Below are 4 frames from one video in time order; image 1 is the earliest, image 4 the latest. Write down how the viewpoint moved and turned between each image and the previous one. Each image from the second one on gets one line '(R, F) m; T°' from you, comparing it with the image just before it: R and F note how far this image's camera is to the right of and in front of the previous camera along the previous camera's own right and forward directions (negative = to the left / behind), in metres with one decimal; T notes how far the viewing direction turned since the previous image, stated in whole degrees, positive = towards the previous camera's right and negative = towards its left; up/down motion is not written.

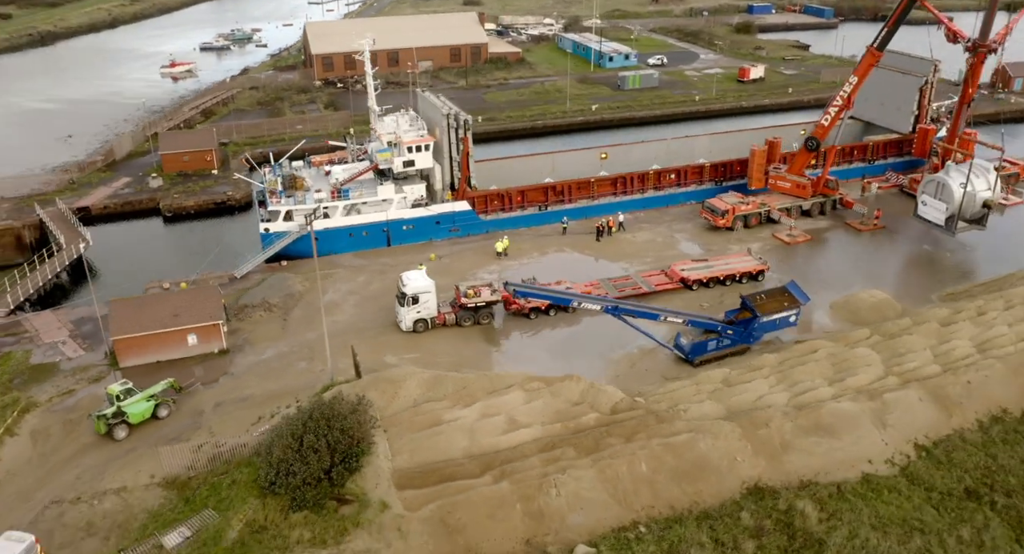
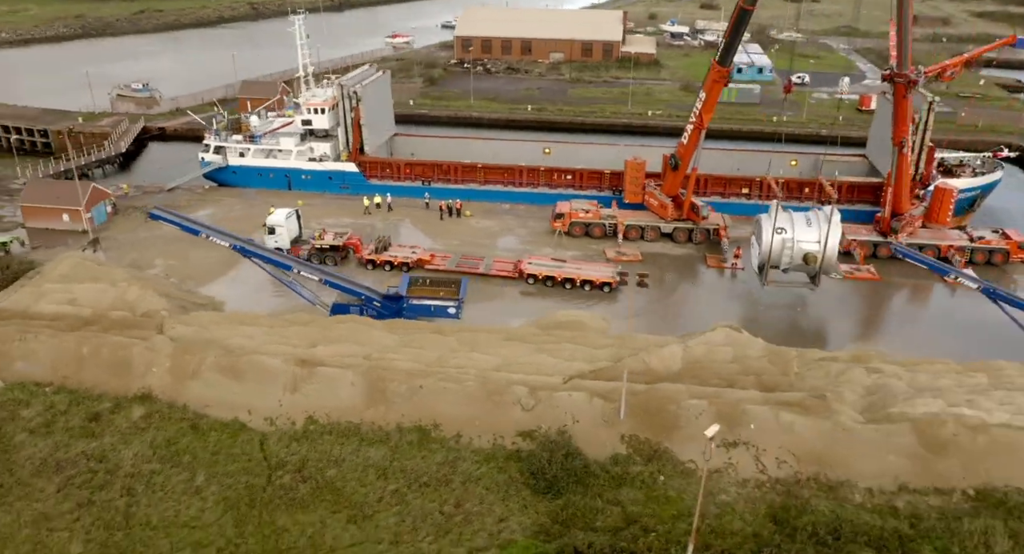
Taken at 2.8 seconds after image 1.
(+17.2, +2.5) m; -26°
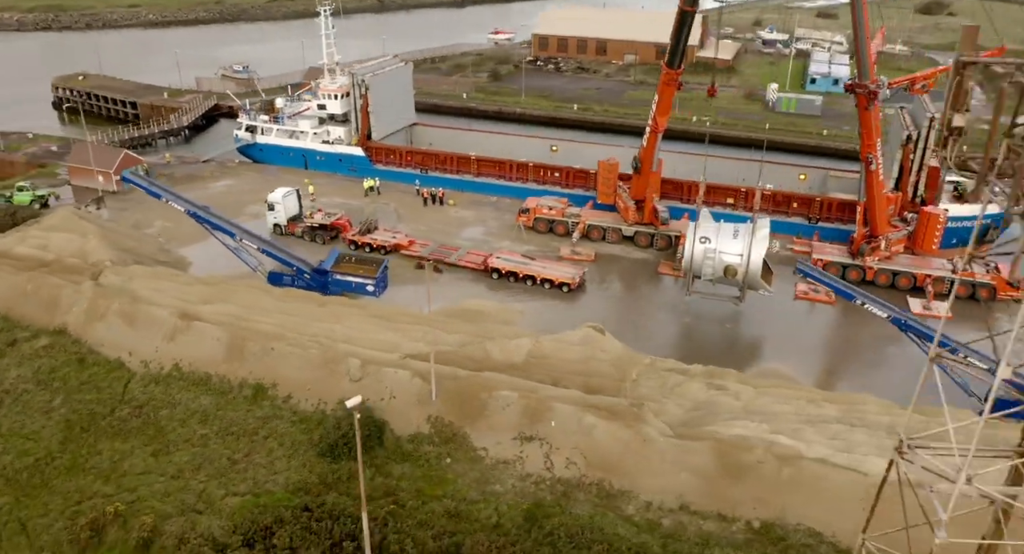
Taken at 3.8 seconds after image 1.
(+6.2, +0.1) m; -11°
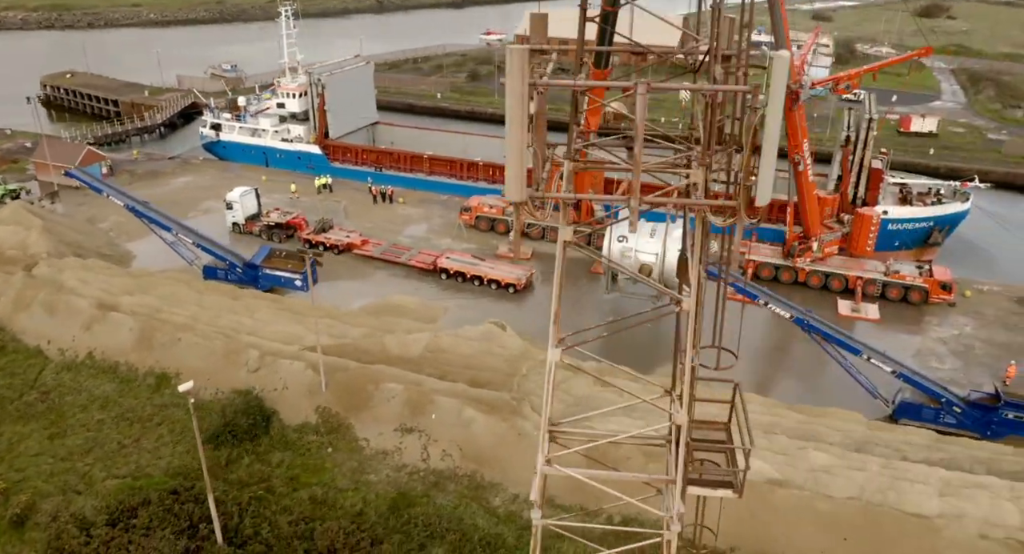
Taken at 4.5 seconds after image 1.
(+2.6, -0.2) m; -1°
